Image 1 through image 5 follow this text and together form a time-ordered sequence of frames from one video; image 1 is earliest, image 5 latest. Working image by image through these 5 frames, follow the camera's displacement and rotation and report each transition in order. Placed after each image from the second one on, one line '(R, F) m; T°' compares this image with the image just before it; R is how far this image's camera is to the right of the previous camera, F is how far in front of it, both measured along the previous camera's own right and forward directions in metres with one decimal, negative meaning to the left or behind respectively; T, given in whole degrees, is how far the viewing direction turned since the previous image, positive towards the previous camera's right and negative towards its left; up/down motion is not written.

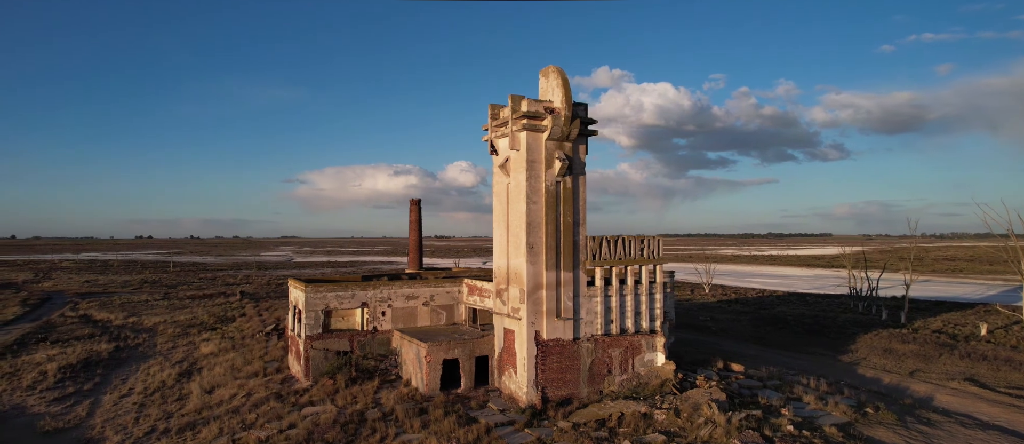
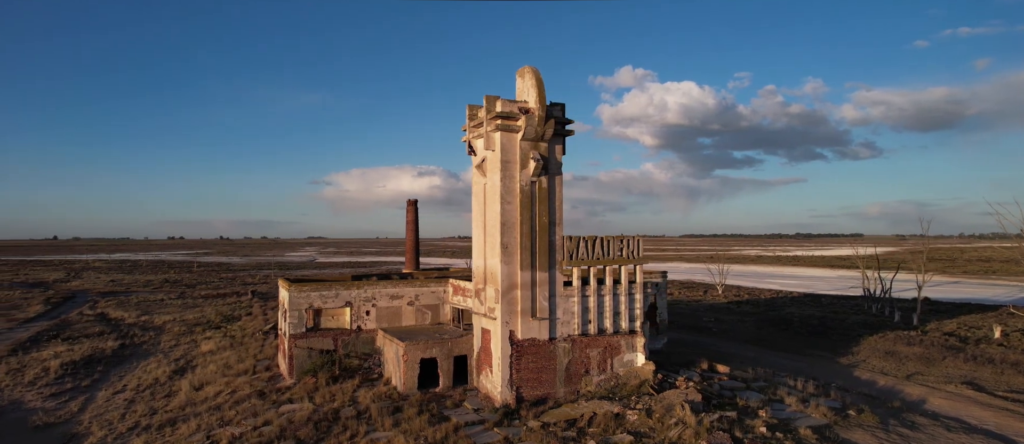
(+1.2, 0.0) m; -2°
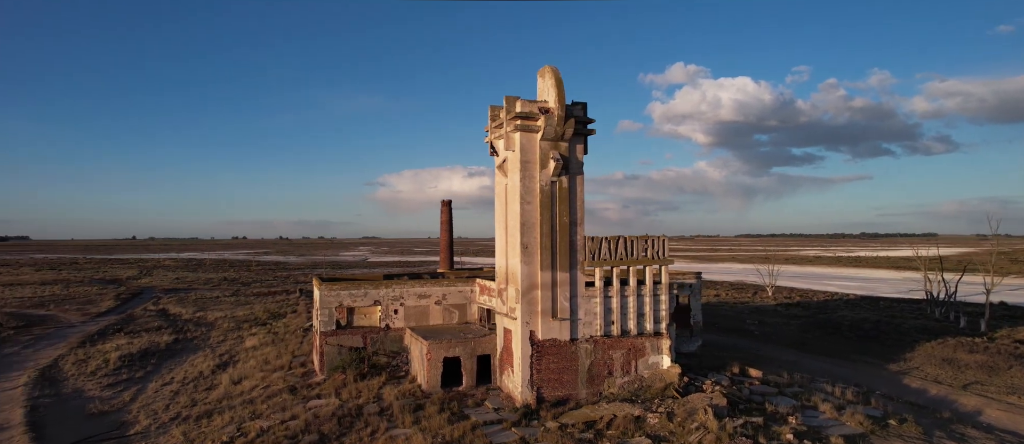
(+0.8, 0.0) m; -5°
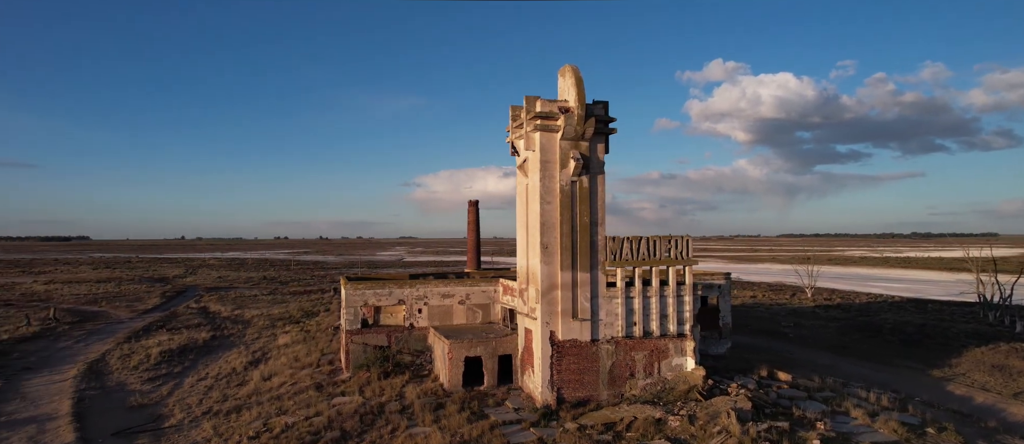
(+0.4, 0.0) m; -3°
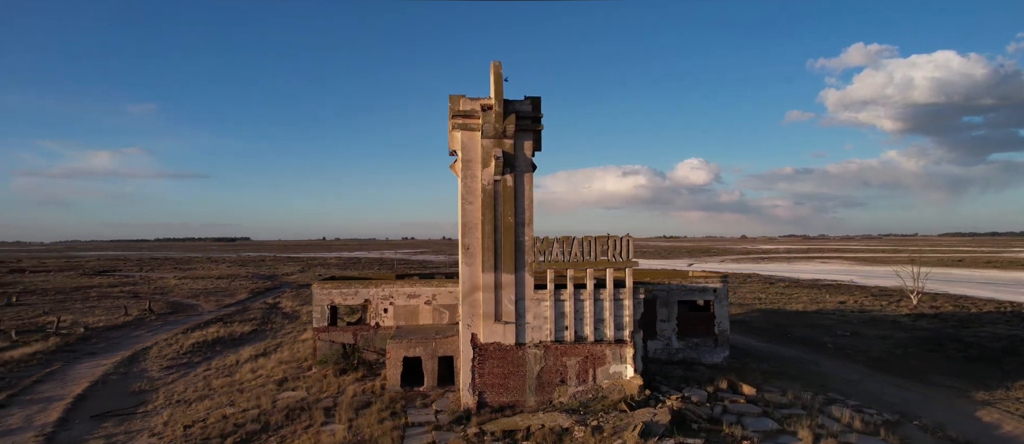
(+5.0, +0.8) m; -11°
